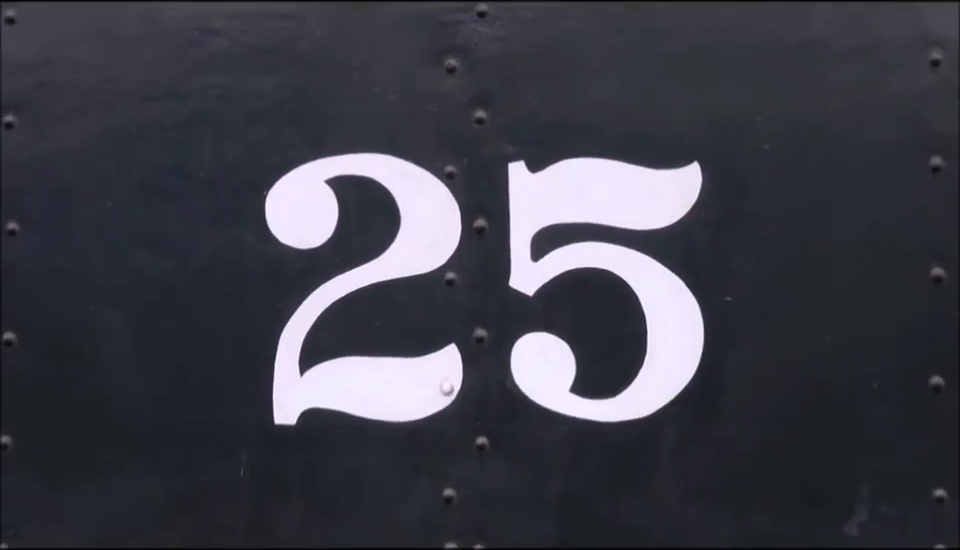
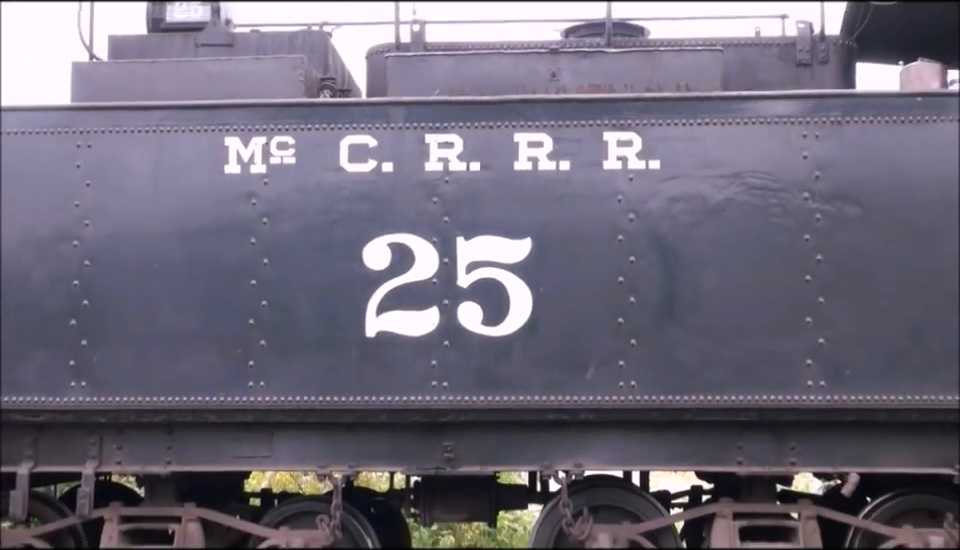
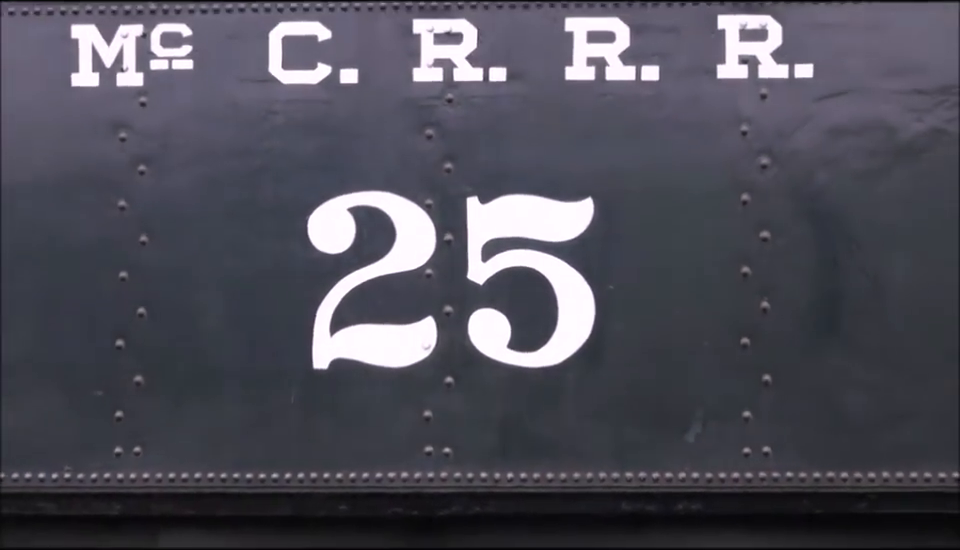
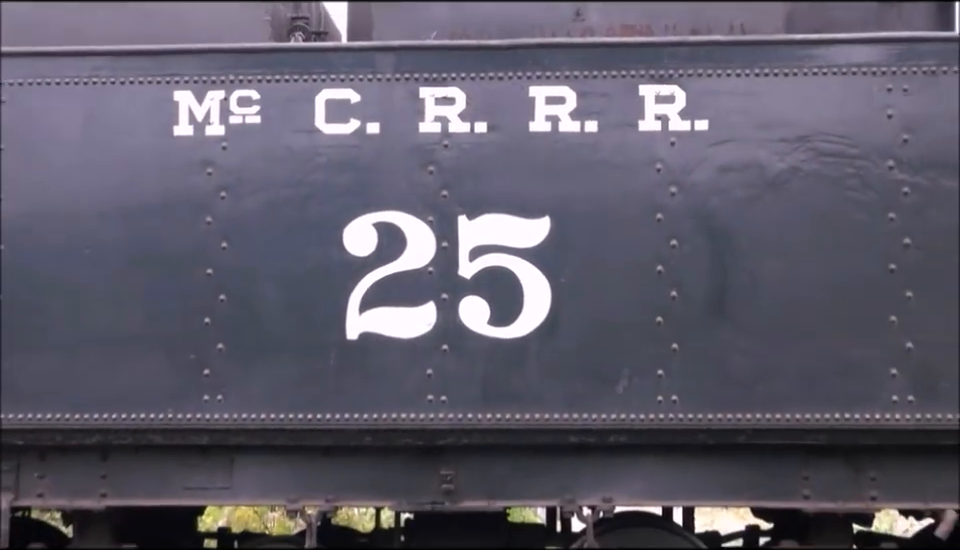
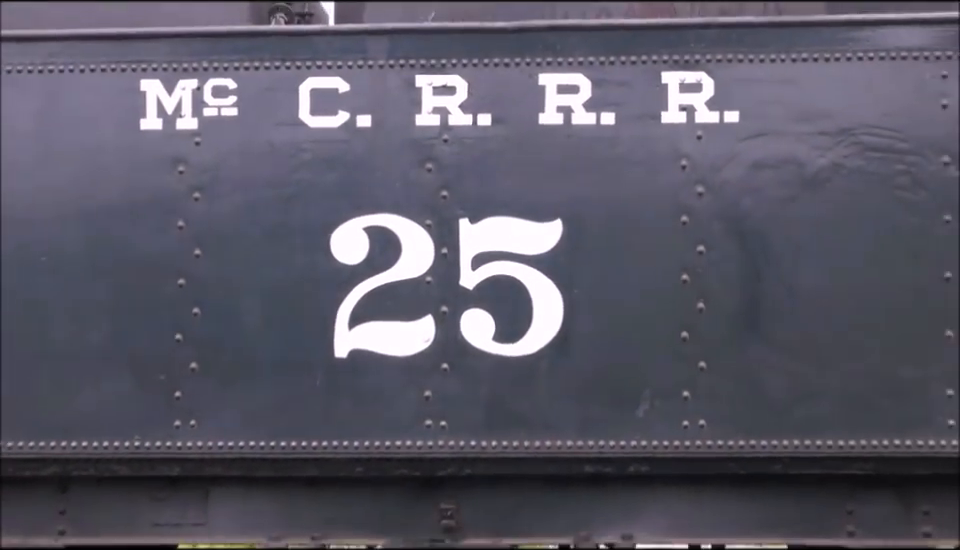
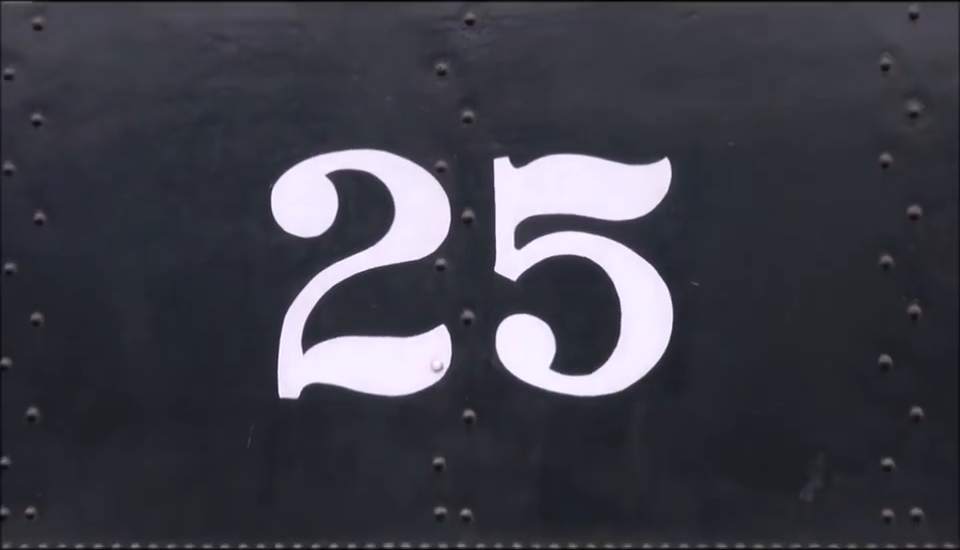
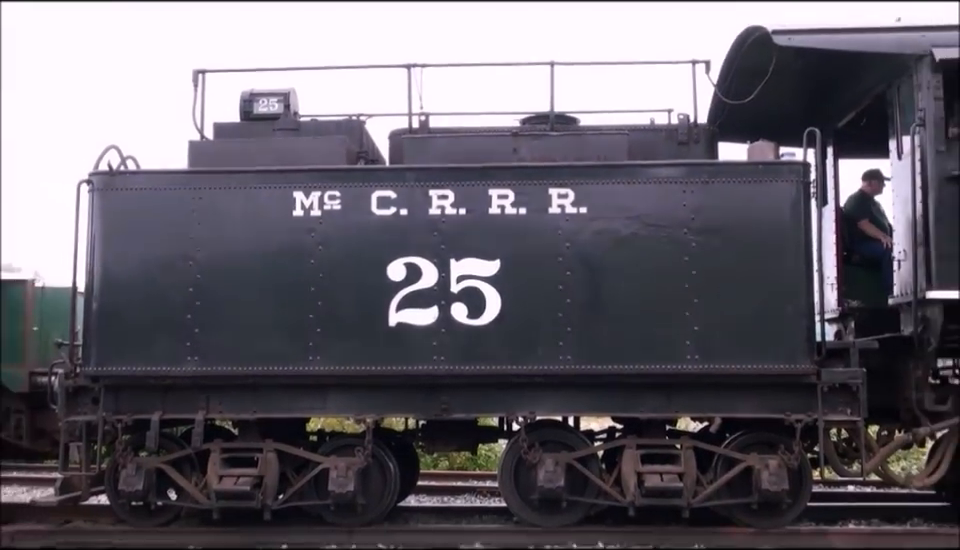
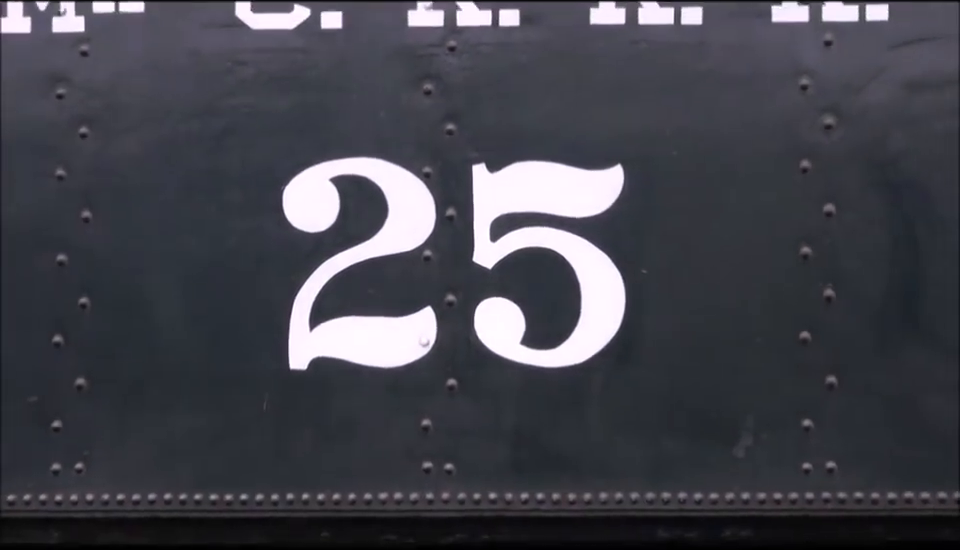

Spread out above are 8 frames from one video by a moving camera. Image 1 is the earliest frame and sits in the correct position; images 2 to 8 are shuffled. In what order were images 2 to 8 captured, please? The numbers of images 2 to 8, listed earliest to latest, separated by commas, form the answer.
6, 8, 3, 5, 4, 2, 7
